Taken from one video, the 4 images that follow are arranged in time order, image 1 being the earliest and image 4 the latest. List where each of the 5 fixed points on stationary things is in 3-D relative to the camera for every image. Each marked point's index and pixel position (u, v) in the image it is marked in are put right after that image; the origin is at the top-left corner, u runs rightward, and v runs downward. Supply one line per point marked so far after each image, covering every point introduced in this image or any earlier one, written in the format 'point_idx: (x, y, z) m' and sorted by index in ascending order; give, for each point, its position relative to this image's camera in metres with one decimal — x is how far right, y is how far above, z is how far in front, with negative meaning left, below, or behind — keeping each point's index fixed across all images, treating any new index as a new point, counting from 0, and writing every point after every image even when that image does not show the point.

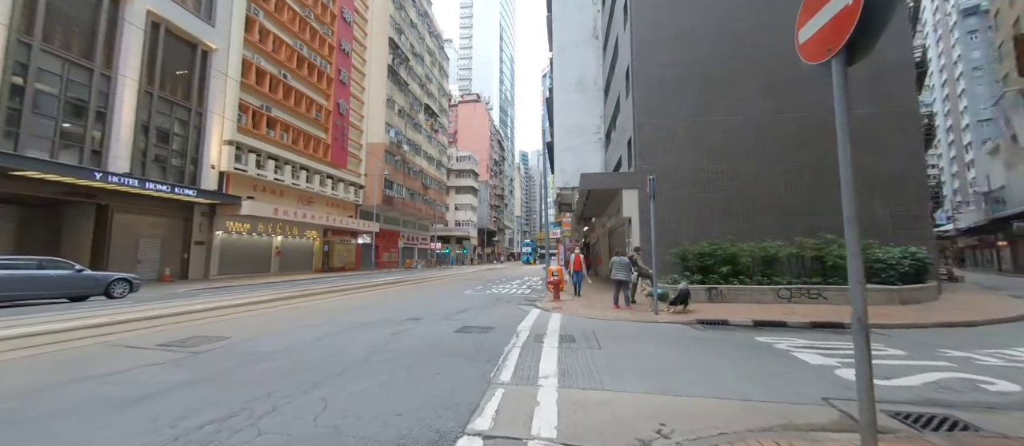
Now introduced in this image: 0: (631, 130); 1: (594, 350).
0: (+6.0, +4.7, +17.7) m
1: (+1.4, -2.2, +6.2) m
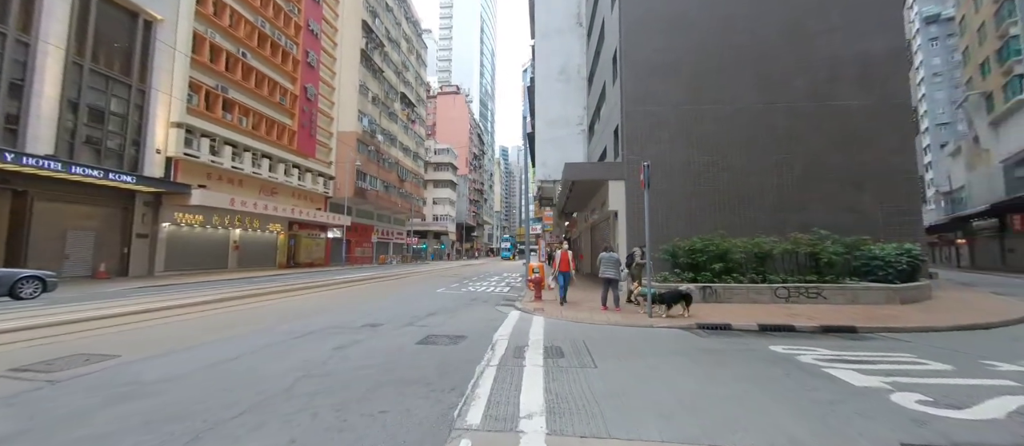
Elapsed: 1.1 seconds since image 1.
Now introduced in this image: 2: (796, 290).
0: (+5.1, +5.0, +16.7) m
1: (+1.1, -2.1, +5.0) m
2: (+8.9, -2.1, +11.0) m
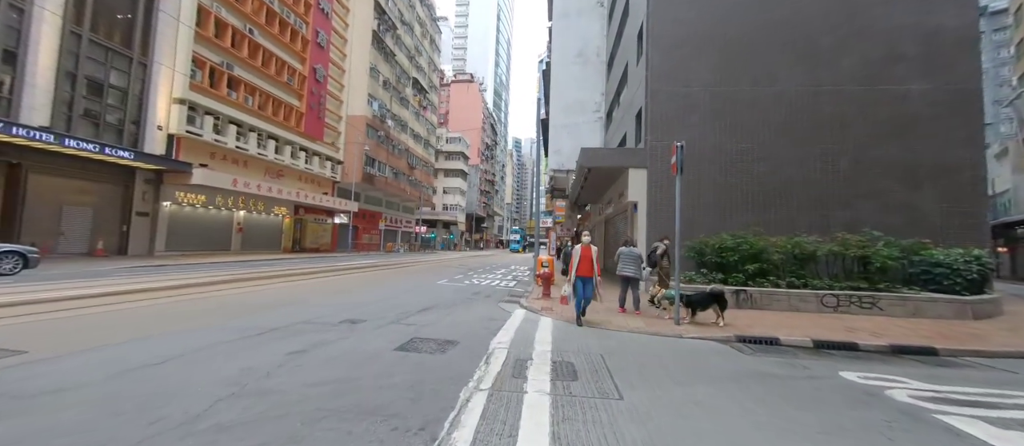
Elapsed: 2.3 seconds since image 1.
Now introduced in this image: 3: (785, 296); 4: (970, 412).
0: (+5.6, +5.3, +15.2) m
1: (+1.0, -1.9, +3.7) m
2: (+9.0, -2.1, +9.5) m
3: (+7.4, -2.0, +9.5) m
4: (+5.0, -2.1, +3.9) m
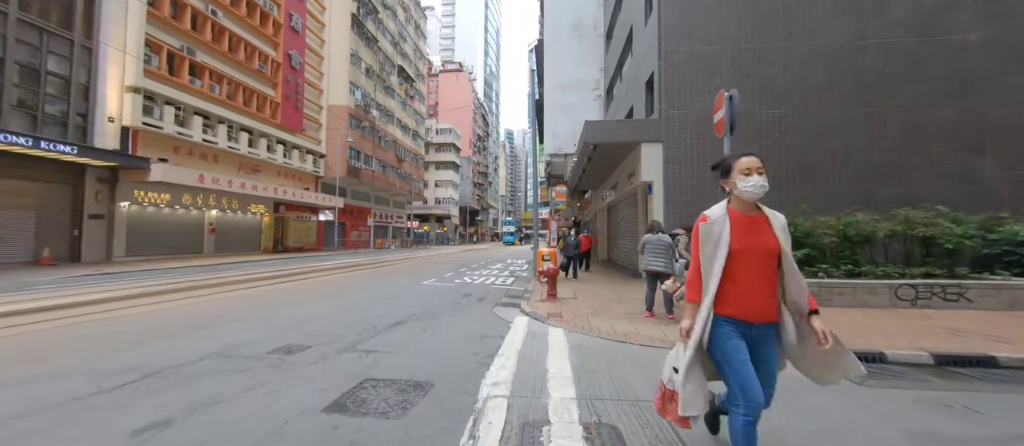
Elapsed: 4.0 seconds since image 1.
0: (+5.3, +5.9, +13.2) m
1: (+1.1, -1.6, +1.8) m
2: (+9.0, -1.5, +7.7) m
3: (+7.4, -1.4, +7.7) m
4: (+5.1, -1.7, +2.0) m
